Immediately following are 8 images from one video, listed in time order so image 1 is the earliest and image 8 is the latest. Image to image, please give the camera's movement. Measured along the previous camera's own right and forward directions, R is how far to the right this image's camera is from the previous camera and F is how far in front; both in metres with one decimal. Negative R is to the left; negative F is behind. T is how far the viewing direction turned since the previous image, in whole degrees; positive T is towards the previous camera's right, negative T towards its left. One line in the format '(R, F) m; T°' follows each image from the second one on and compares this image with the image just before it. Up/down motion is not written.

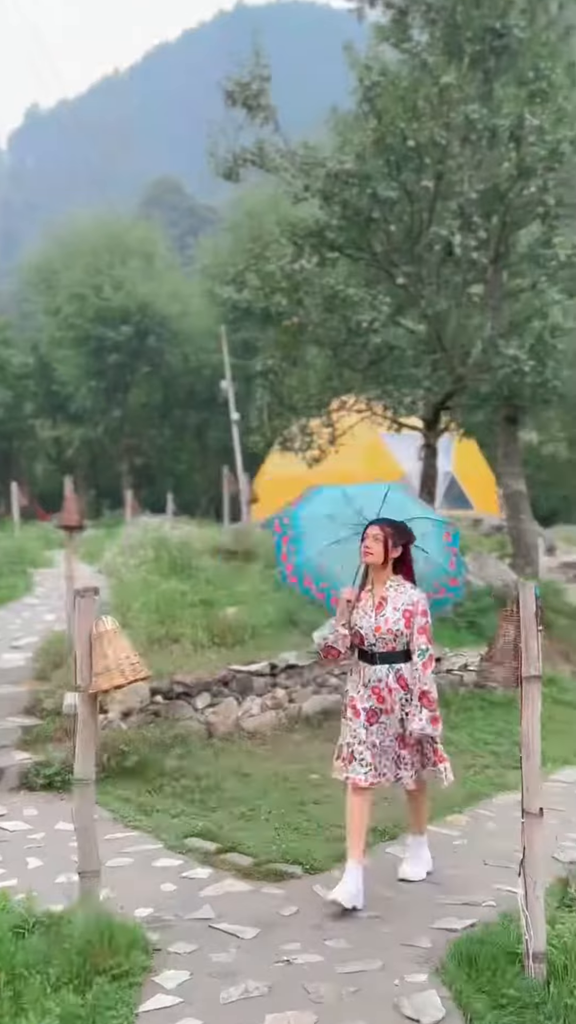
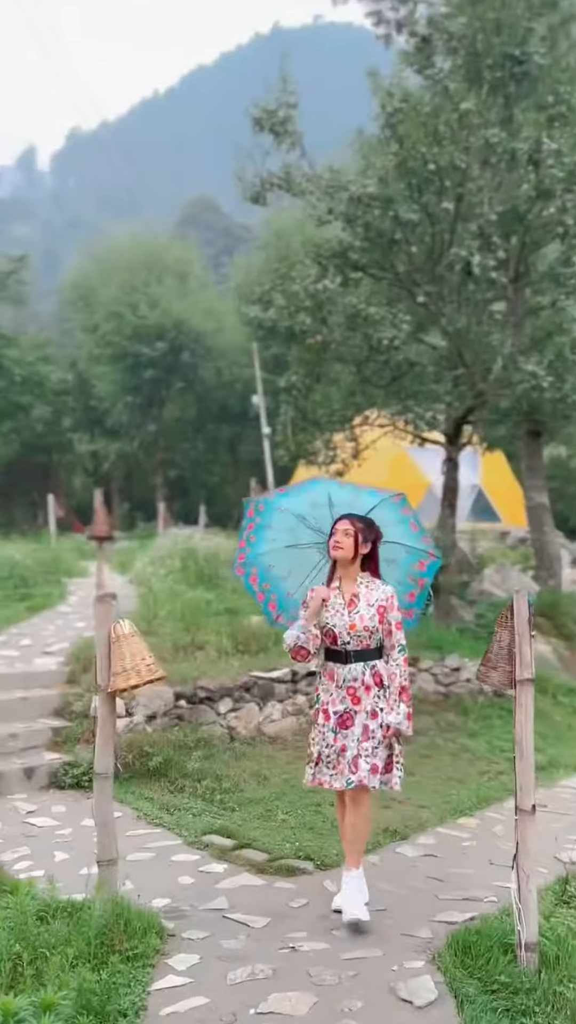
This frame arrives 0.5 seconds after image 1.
(+0.1, -0.3) m; -2°
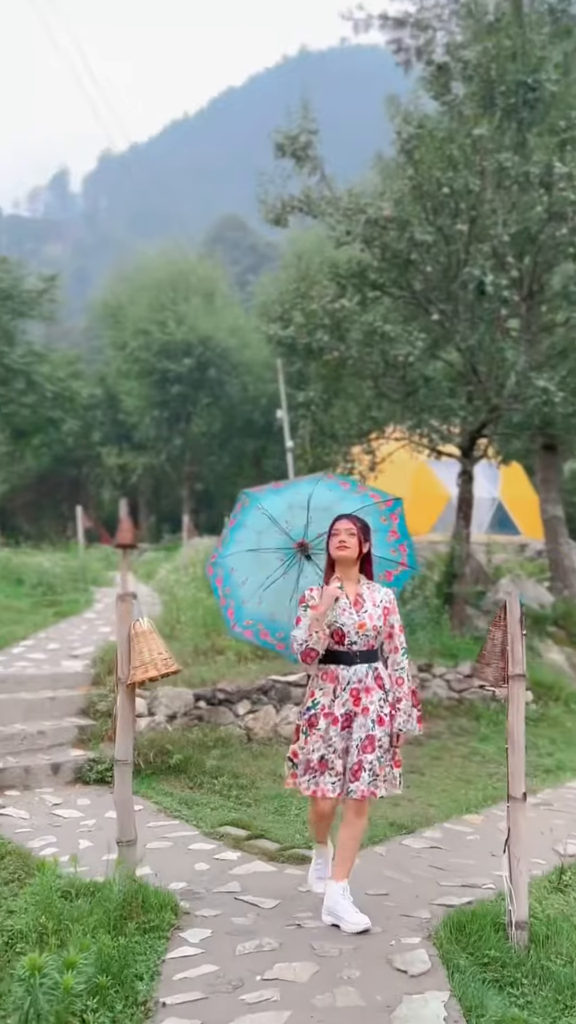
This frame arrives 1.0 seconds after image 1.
(+0.1, -0.3) m; -2°
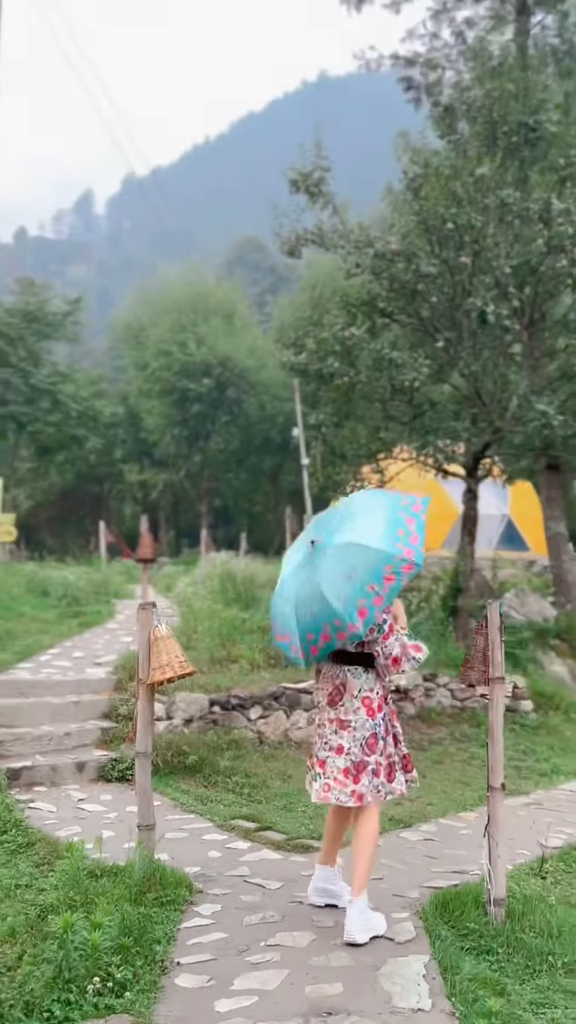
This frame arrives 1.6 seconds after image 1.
(+0.1, -0.5) m; -1°
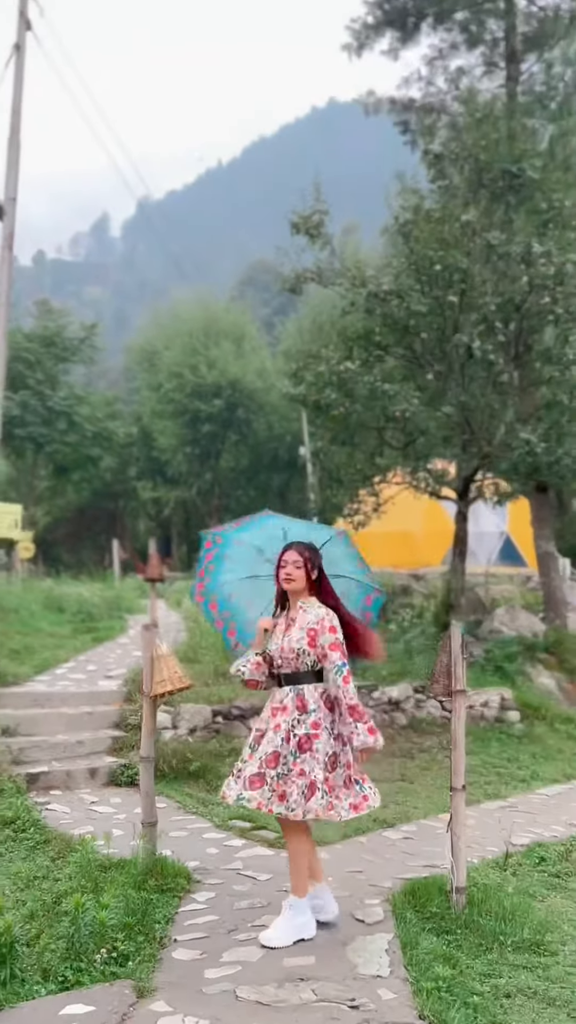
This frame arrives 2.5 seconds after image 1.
(+0.2, -0.6) m; -1°
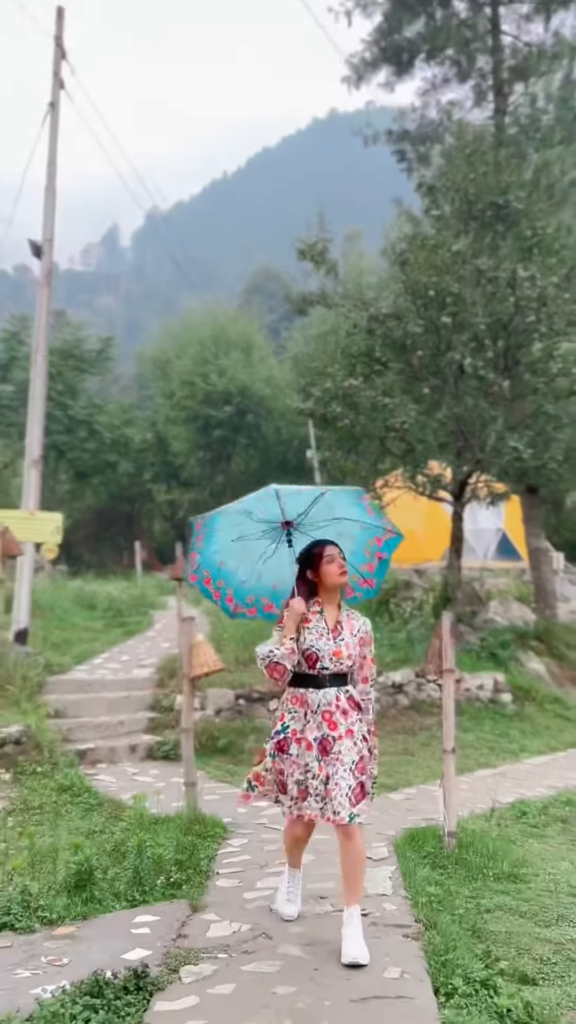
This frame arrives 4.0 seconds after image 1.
(-0.1, -1.1) m; 0°
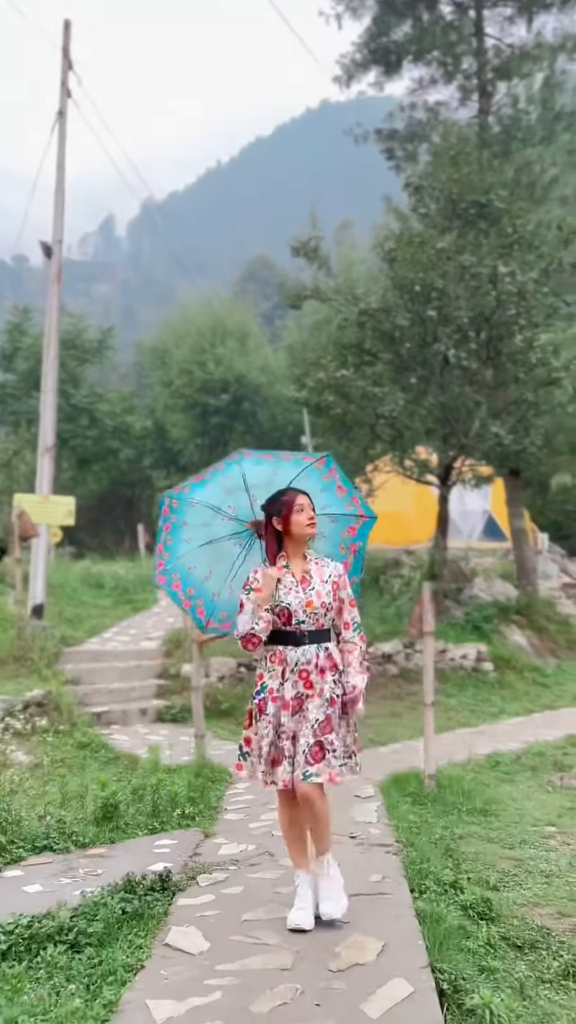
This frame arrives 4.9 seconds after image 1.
(0.0, -0.8) m; 0°
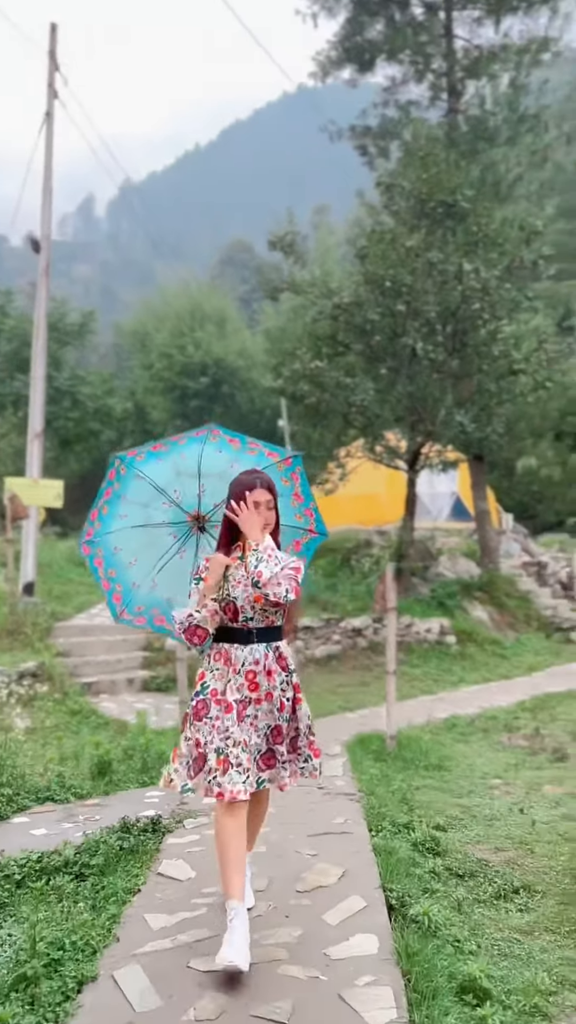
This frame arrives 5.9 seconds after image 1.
(0.0, -0.7) m; +1°
